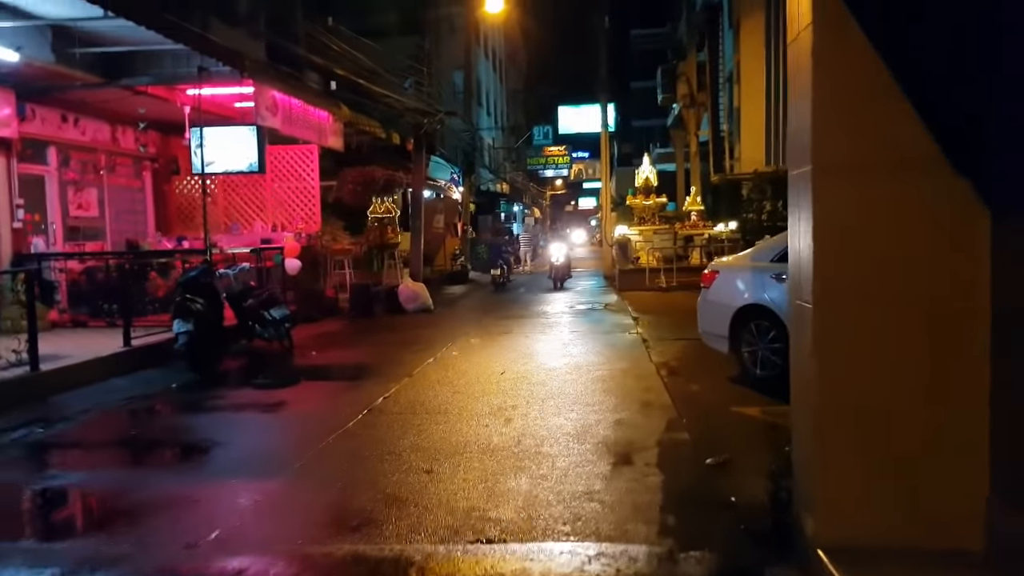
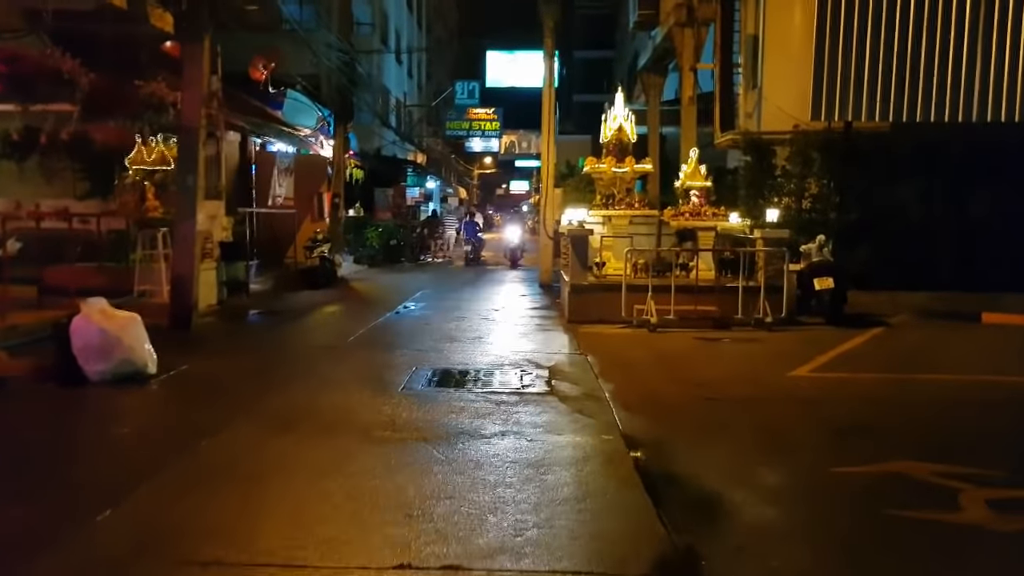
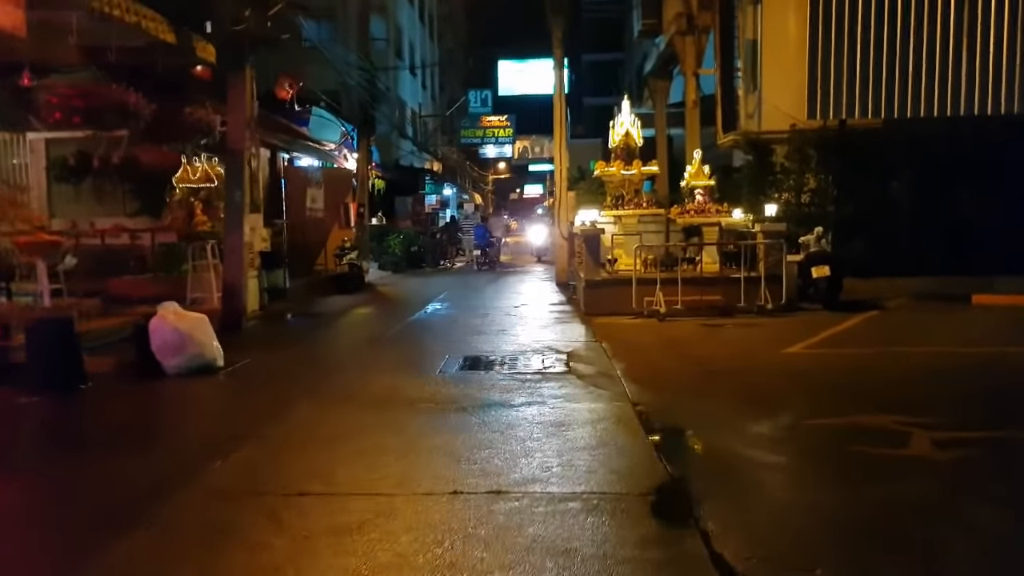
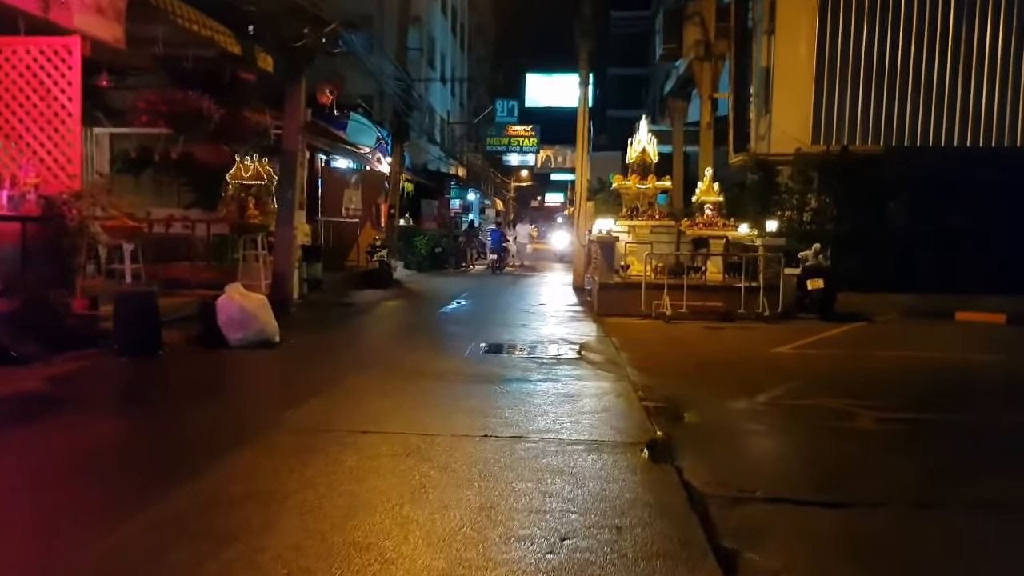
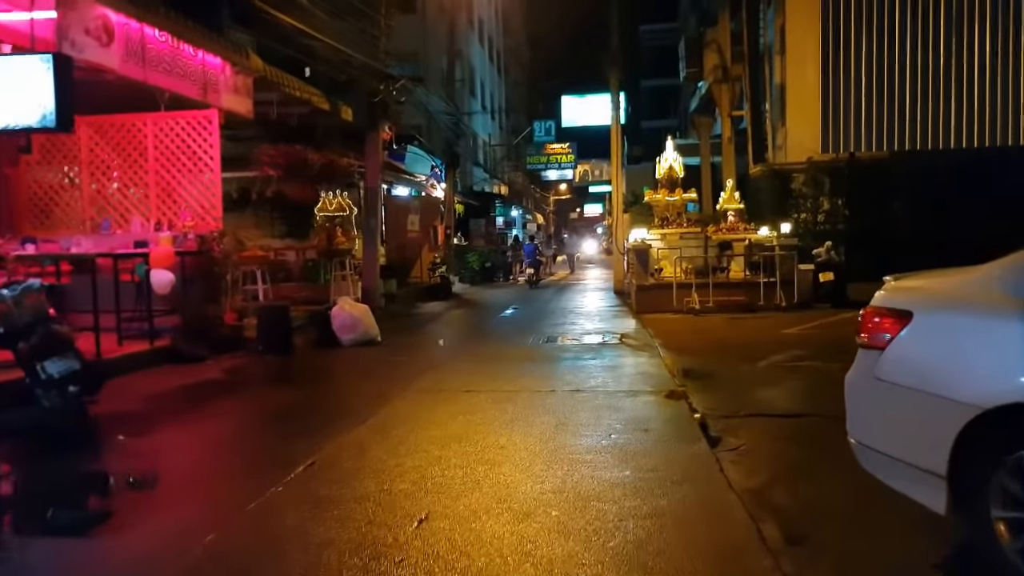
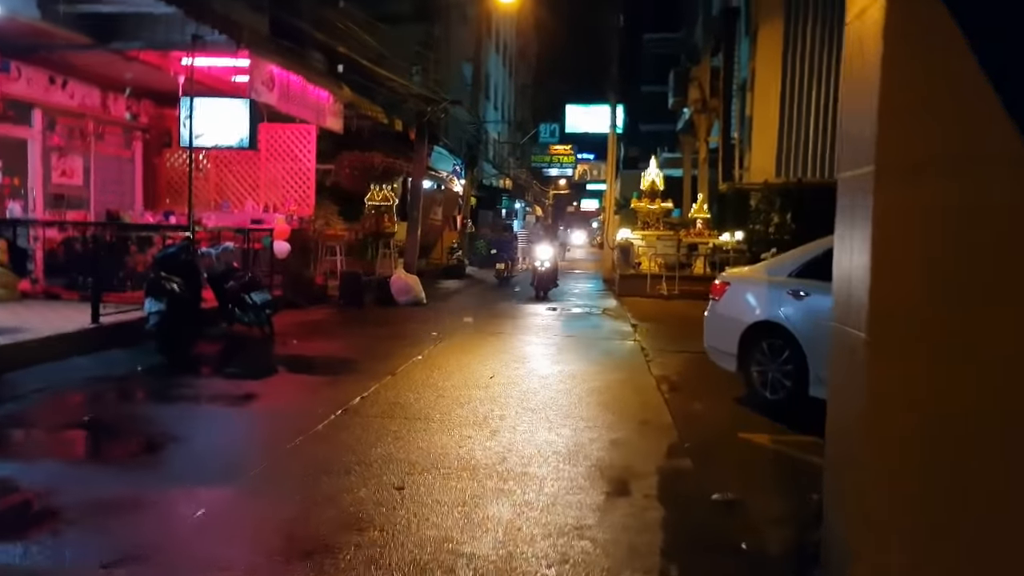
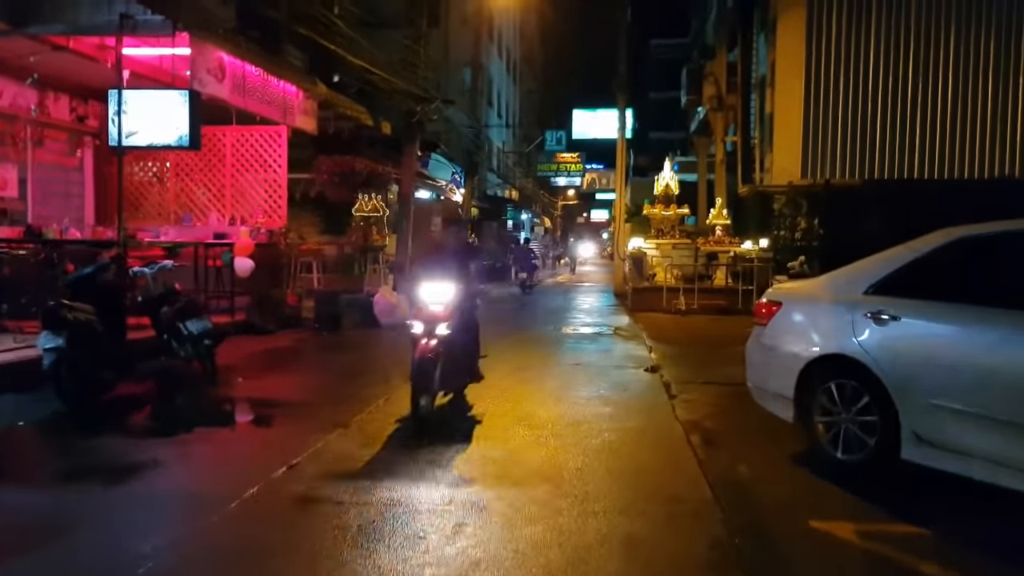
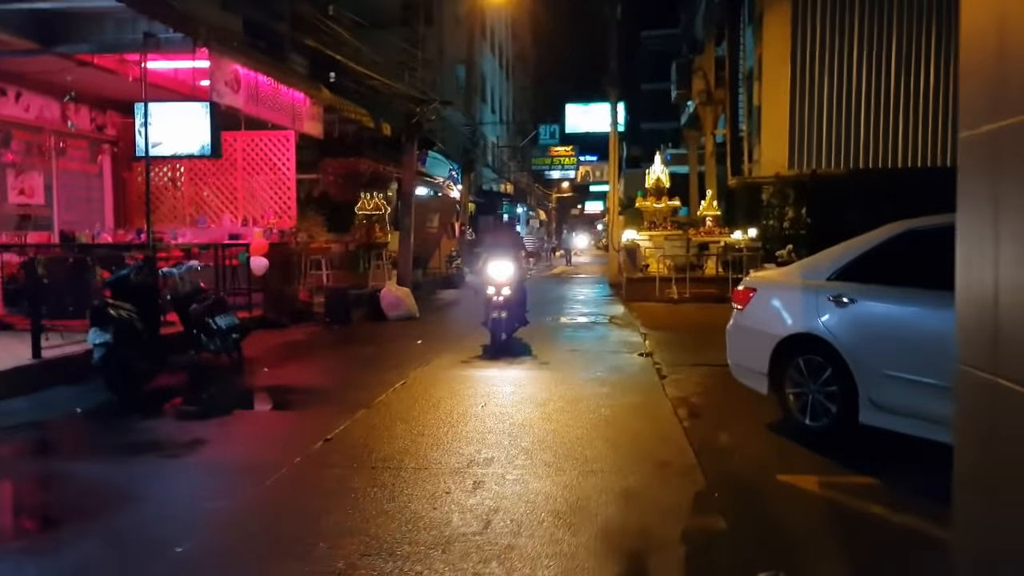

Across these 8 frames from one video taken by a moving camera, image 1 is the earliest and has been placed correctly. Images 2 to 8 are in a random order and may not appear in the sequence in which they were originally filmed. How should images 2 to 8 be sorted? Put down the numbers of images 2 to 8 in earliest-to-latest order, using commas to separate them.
6, 8, 7, 5, 4, 3, 2
